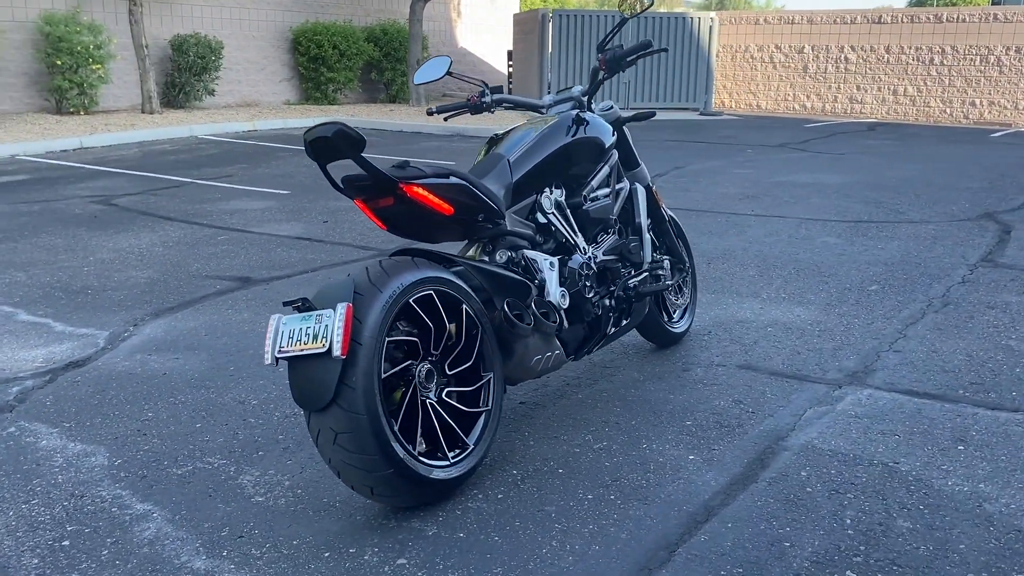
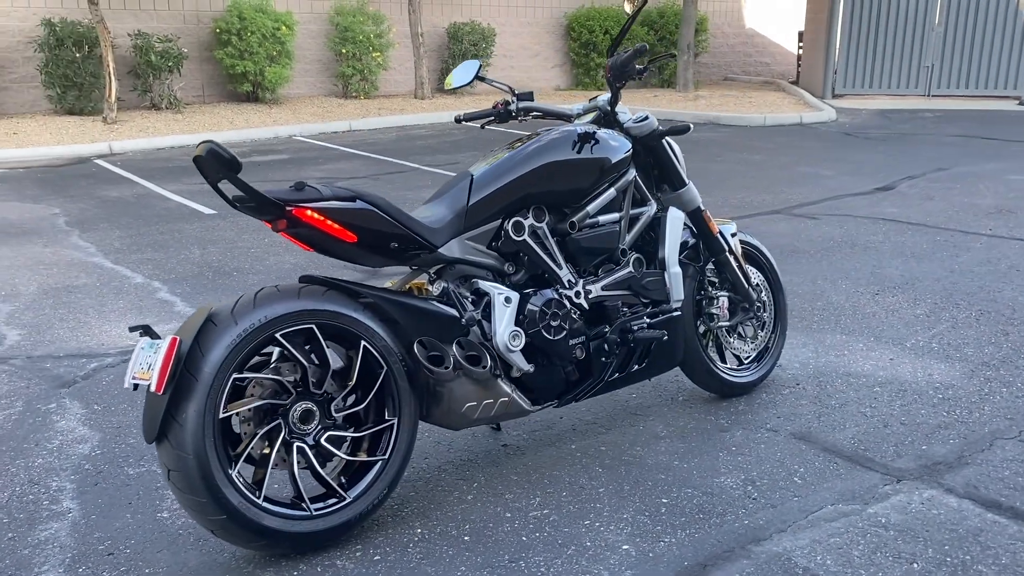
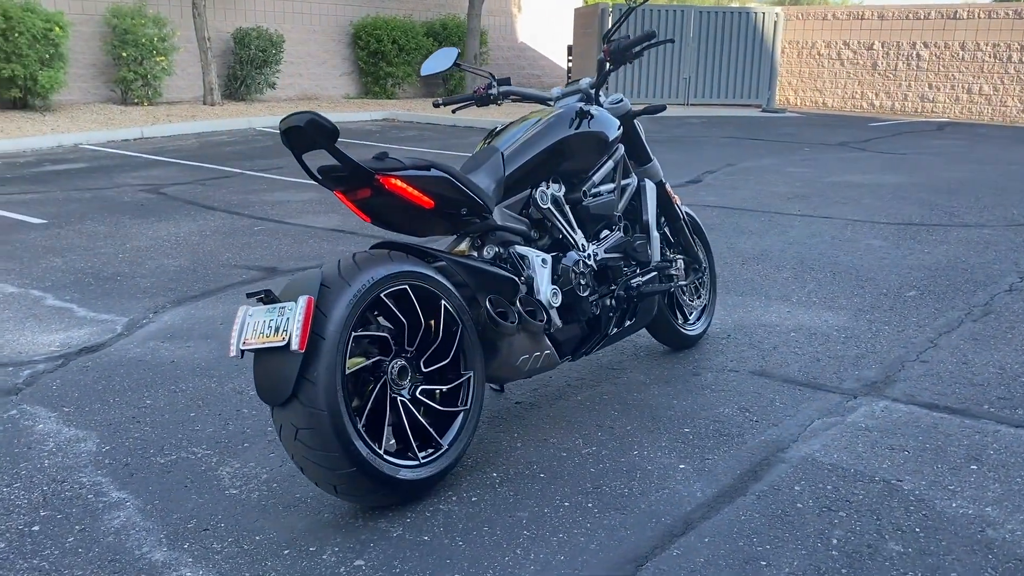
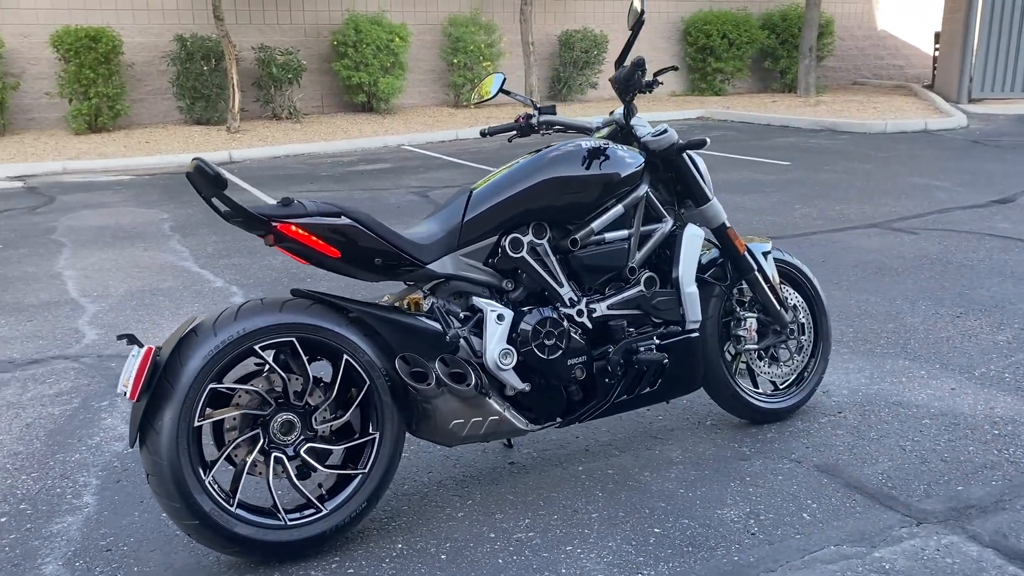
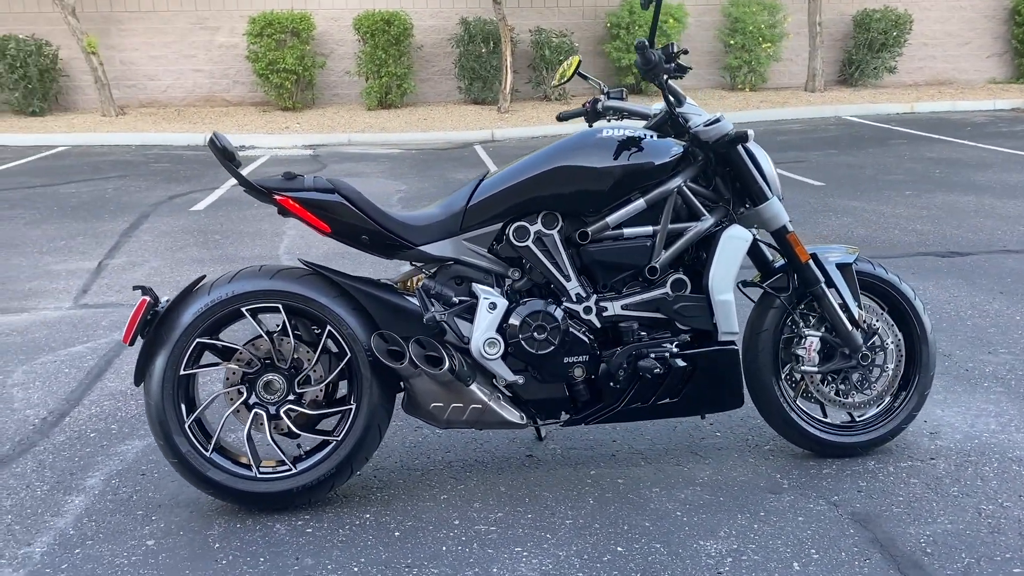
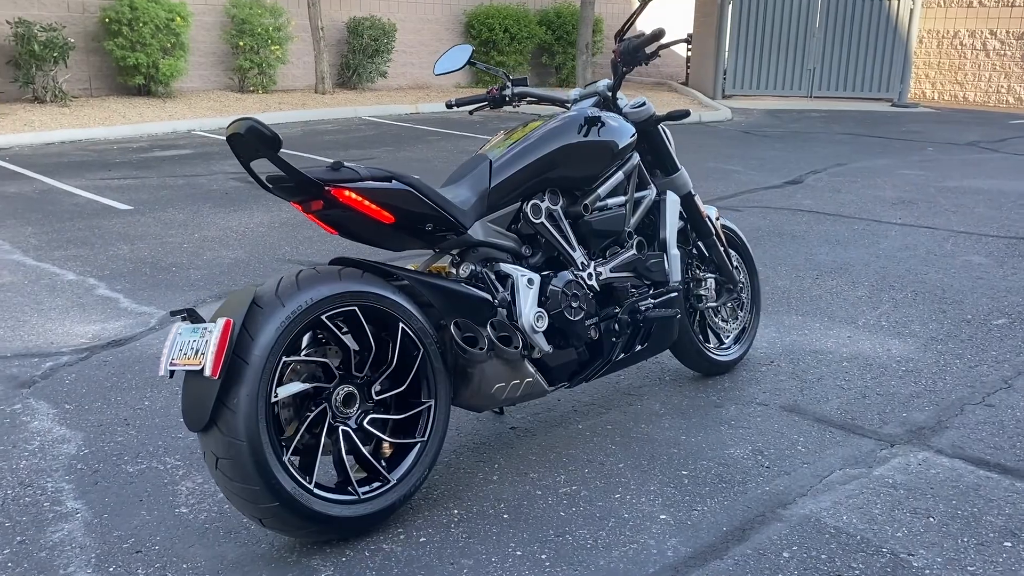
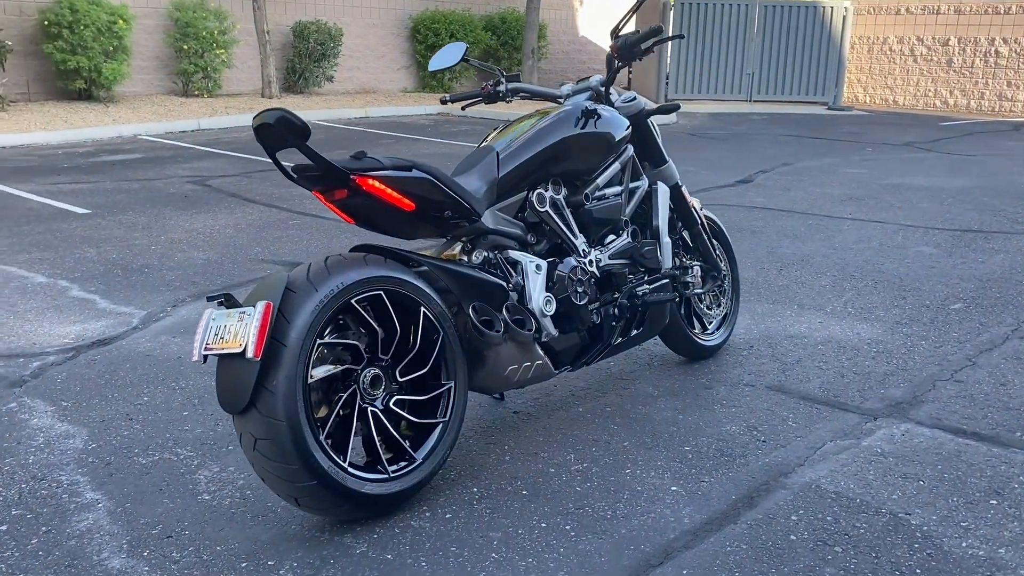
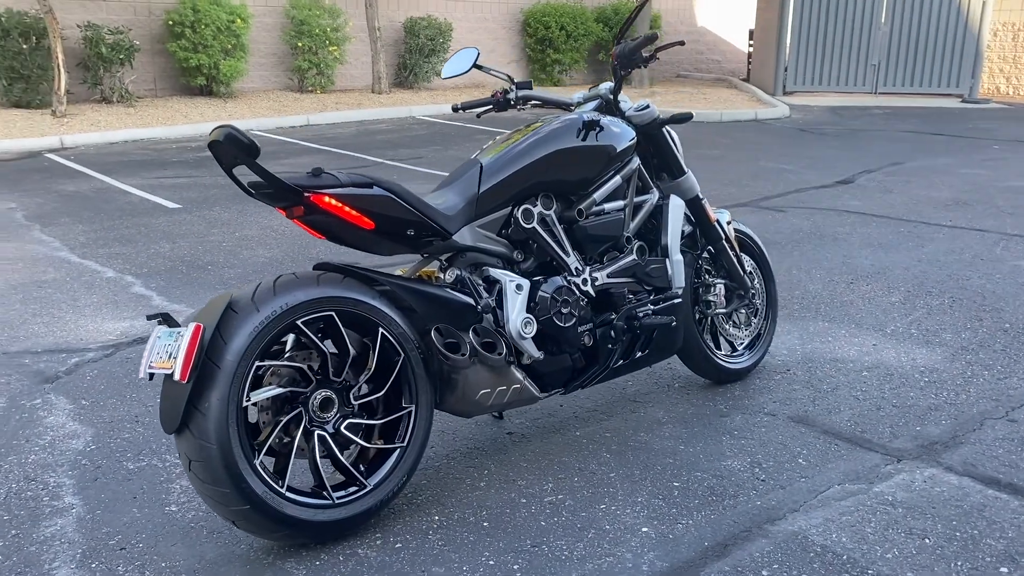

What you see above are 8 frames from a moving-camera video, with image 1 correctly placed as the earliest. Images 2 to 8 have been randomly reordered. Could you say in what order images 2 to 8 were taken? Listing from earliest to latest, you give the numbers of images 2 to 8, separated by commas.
3, 7, 6, 8, 2, 4, 5
